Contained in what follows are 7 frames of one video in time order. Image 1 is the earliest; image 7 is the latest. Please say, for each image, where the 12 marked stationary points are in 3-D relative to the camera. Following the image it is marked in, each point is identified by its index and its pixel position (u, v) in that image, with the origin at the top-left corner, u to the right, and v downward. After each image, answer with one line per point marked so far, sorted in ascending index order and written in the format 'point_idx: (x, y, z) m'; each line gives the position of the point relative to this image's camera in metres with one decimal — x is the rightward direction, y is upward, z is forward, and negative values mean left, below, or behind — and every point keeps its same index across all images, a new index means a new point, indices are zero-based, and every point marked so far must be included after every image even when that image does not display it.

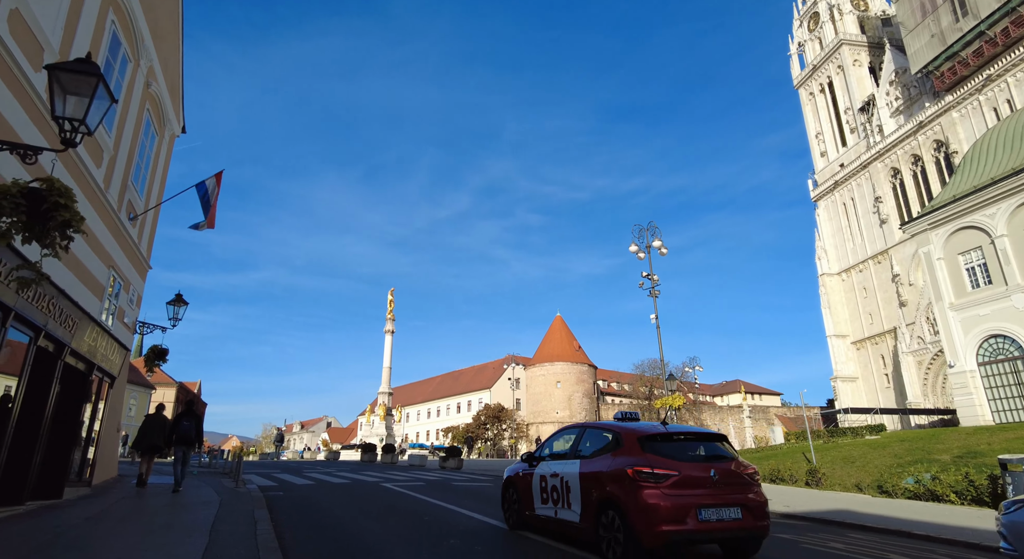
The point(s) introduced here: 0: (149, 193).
0: (-8.8, +2.1, +14.6) m
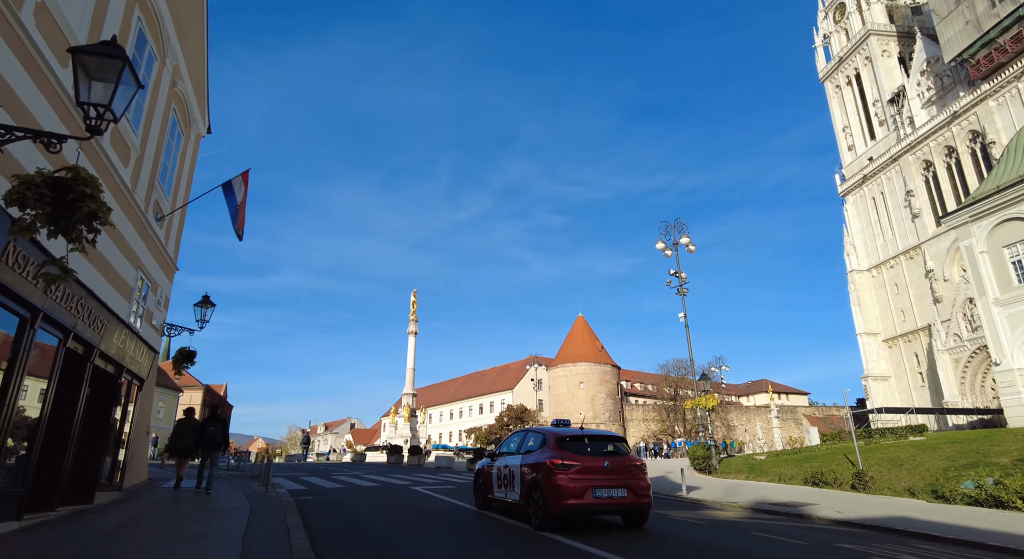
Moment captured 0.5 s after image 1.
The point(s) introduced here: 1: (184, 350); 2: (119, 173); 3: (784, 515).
0: (-8.0, +2.1, +14.4) m
1: (-8.9, -1.9, +16.3) m
2: (-7.1, +1.9, +10.9) m
3: (+5.5, -4.7, +12.1) m
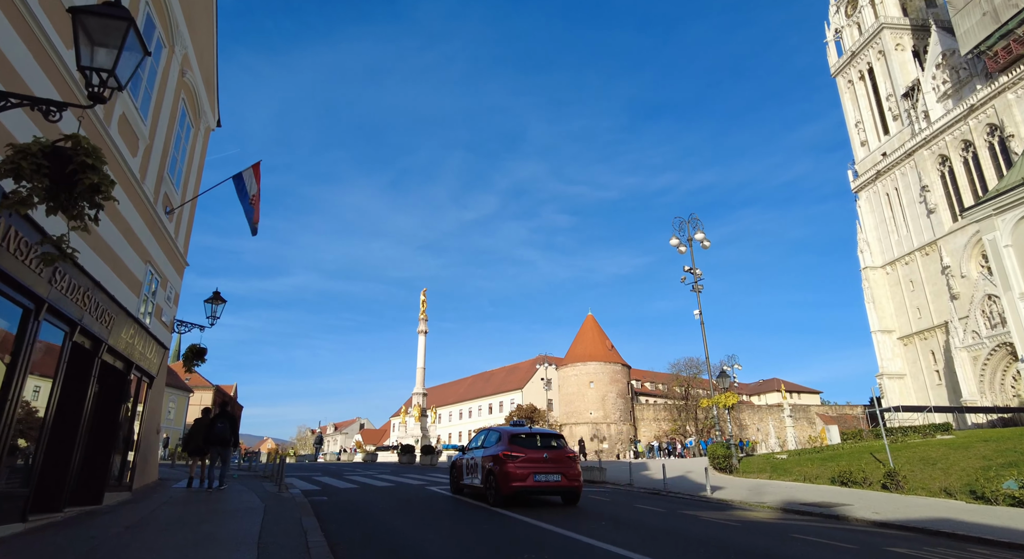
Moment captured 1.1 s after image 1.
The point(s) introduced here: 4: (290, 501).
0: (-7.6, +2.2, +14.1) m
1: (-8.4, -1.8, +15.9) m
2: (-6.7, +2.0, +10.5) m
3: (+5.9, -4.5, +11.6) m
4: (-4.3, -4.3, +11.6) m
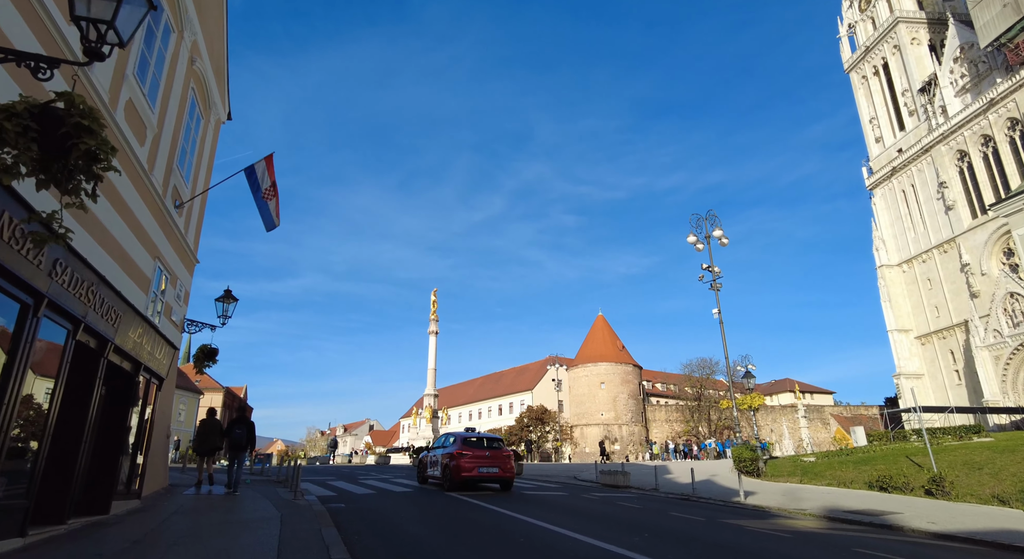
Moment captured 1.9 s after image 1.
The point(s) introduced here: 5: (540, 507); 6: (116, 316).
0: (-7.1, +2.2, +13.5) m
1: (-7.8, -1.7, +15.4) m
2: (-6.2, +2.1, +10.0) m
3: (+6.4, -4.4, +10.8) m
4: (-3.7, -4.2, +11.0) m
5: (+0.6, -5.1, +13.5) m
6: (-5.6, -0.5, +8.6) m
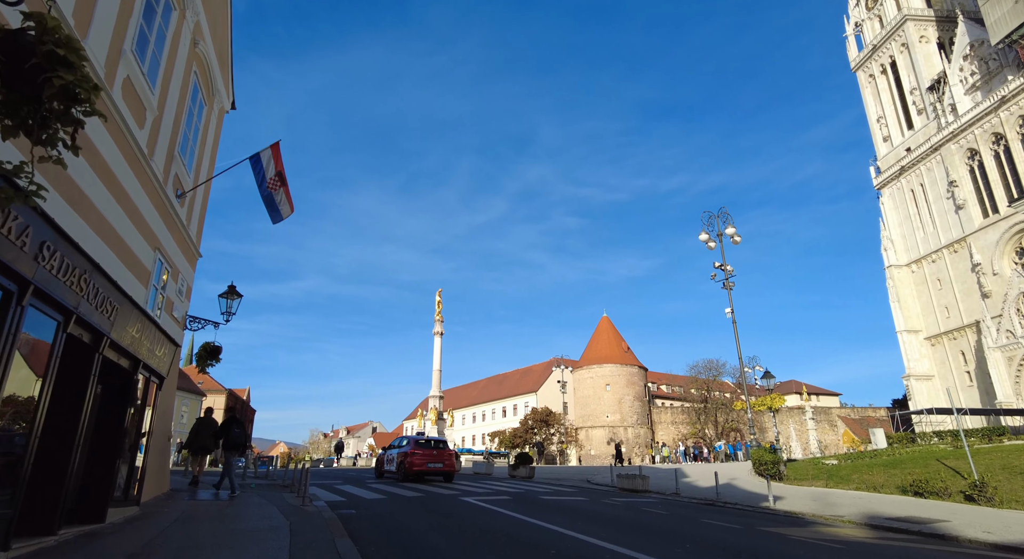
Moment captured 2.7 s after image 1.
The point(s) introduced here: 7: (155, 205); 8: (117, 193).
0: (-6.7, +2.4, +12.9) m
1: (-7.4, -1.6, +14.7) m
2: (-5.9, +2.2, +9.3) m
3: (+6.8, -4.3, +10.1) m
4: (-3.3, -4.1, +10.4) m
5: (+1.0, -5.0, +12.8) m
6: (-5.3, -0.4, +8.0) m
7: (-6.4, +1.3, +10.8) m
8: (-6.0, +1.3, +9.2) m
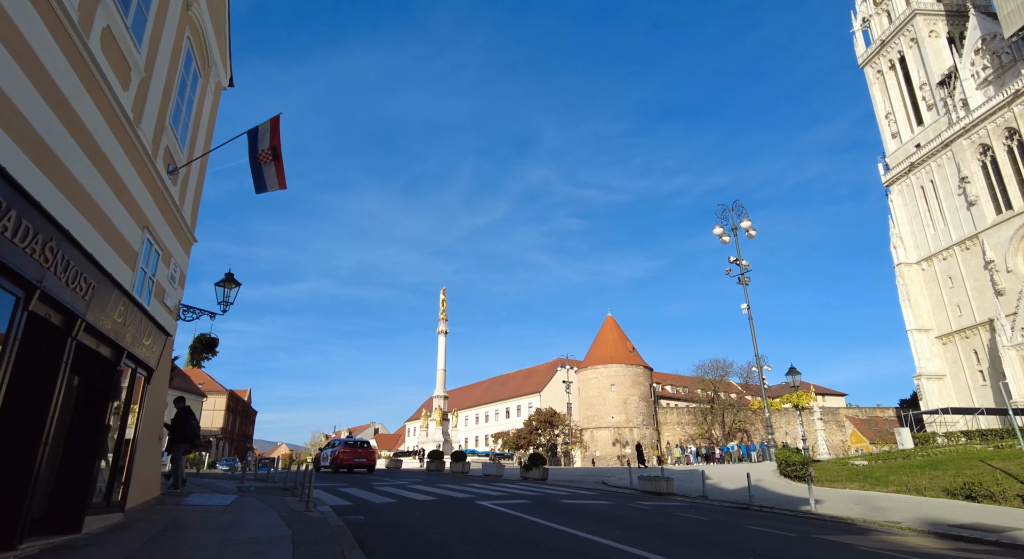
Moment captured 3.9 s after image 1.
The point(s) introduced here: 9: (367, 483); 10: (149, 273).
0: (-6.3, +2.7, +11.9) m
1: (-7.0, -1.3, +13.7) m
2: (-5.5, +2.5, +8.3) m
3: (+7.2, -3.9, +9.1) m
4: (-2.9, -3.8, +9.3) m
5: (+1.4, -4.7, +11.8) m
6: (-4.9, -0.1, +6.9) m
7: (-6.0, +1.6, +9.8) m
8: (-5.6, +1.6, +8.2) m
9: (-4.6, -6.5, +19.2) m
10: (-6.3, +0.1, +10.5) m
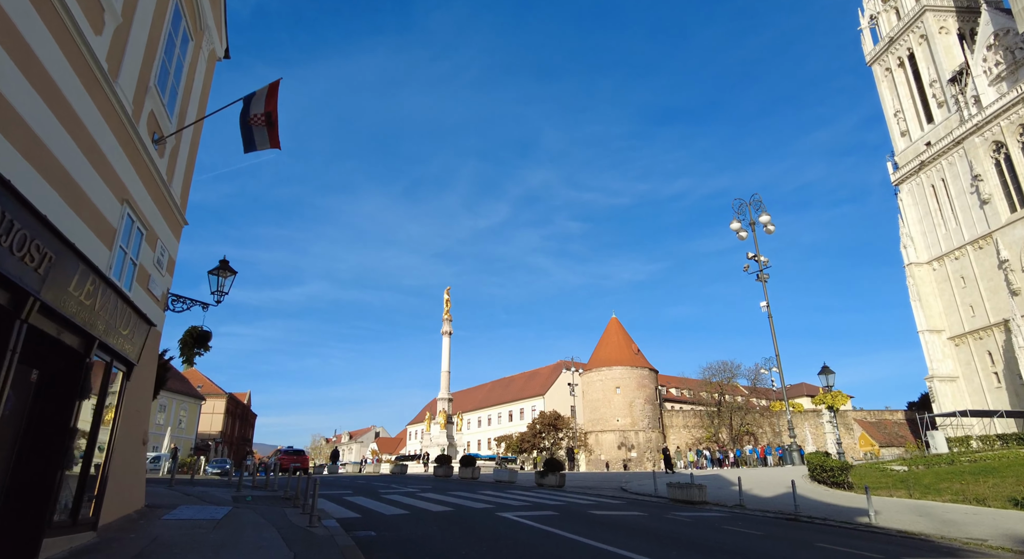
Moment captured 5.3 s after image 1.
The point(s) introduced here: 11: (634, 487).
0: (-5.8, +2.9, +10.6) m
1: (-6.5, -1.1, +12.4) m
2: (-5.0, +2.8, +7.1) m
3: (+7.7, -3.7, +7.8) m
4: (-2.4, -3.5, +8.0) m
5: (+1.9, -4.4, +10.5) m
6: (-4.4, +0.2, +5.7) m
7: (-5.5, +1.9, +8.5) m
8: (-5.2, +1.9, +6.9) m
9: (-4.1, -6.3, +17.9) m
10: (-5.8, +0.4, +9.2) m
11: (+4.0, -6.8, +19.7) m
